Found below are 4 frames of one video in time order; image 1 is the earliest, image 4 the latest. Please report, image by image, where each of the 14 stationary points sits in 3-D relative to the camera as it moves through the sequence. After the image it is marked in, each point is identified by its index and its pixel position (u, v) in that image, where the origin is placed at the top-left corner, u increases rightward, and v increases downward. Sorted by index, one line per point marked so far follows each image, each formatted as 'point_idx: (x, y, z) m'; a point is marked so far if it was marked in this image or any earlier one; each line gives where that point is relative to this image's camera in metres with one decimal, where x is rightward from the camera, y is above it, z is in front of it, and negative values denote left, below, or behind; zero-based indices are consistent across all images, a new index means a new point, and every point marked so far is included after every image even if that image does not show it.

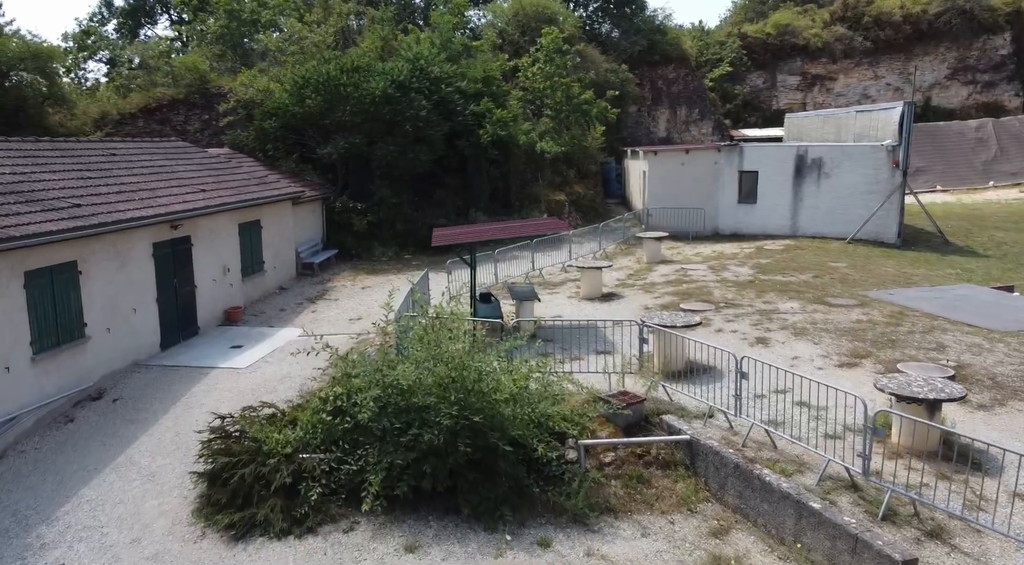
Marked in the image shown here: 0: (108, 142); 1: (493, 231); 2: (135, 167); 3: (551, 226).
0: (-9.0, +3.1, +16.4) m
1: (-0.4, +0.8, +13.3) m
2: (-7.9, +2.4, +15.4) m
3: (+0.7, +1.0, +14.0) m
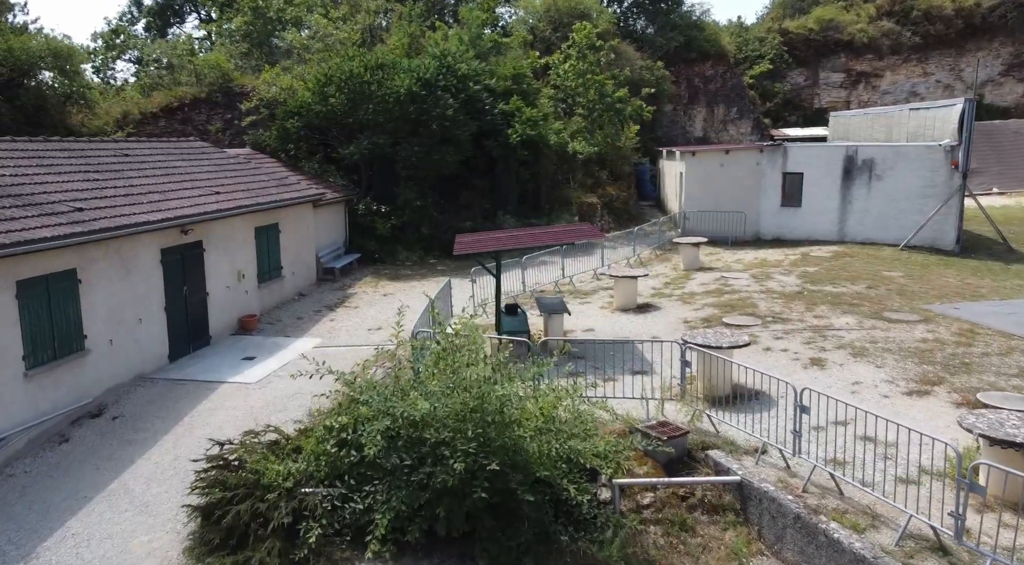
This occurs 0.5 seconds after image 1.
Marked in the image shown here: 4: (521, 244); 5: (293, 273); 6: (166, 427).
0: (-8.4, +3.0, +15.8) m
1: (+0.1, +0.6, +12.3) m
2: (-7.3, +2.3, +14.8) m
3: (+1.2, +0.9, +13.0) m
4: (+0.1, +0.6, +12.2) m
5: (-5.2, +0.2, +17.7) m
6: (-4.9, -2.1, +10.6) m
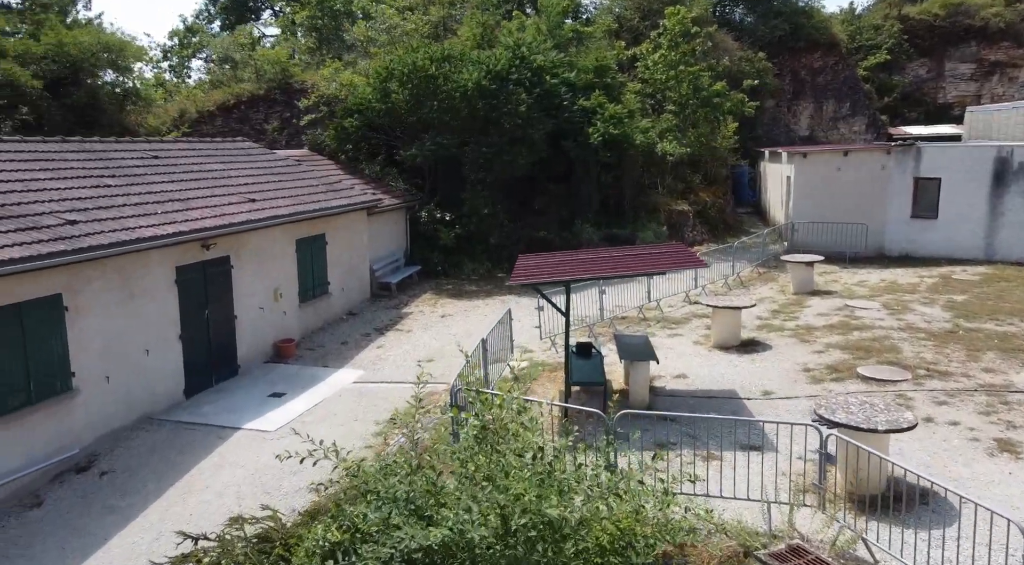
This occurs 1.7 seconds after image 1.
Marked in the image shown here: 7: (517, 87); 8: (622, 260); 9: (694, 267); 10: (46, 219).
0: (-6.9, +2.7, +14.3) m
1: (+1.1, +0.2, +9.9) m
2: (-5.9, +2.0, +13.1) m
3: (+2.3, +0.4, +10.4) m
4: (+1.1, +0.1, +9.8) m
5: (-3.6, -0.2, +15.8) m
6: (-4.2, -2.4, +8.7) m
7: (+0.1, +5.1, +19.4) m
8: (+1.6, +0.3, +10.3) m
9: (+2.5, +0.3, +10.3) m
10: (-5.9, +0.8, +9.3) m
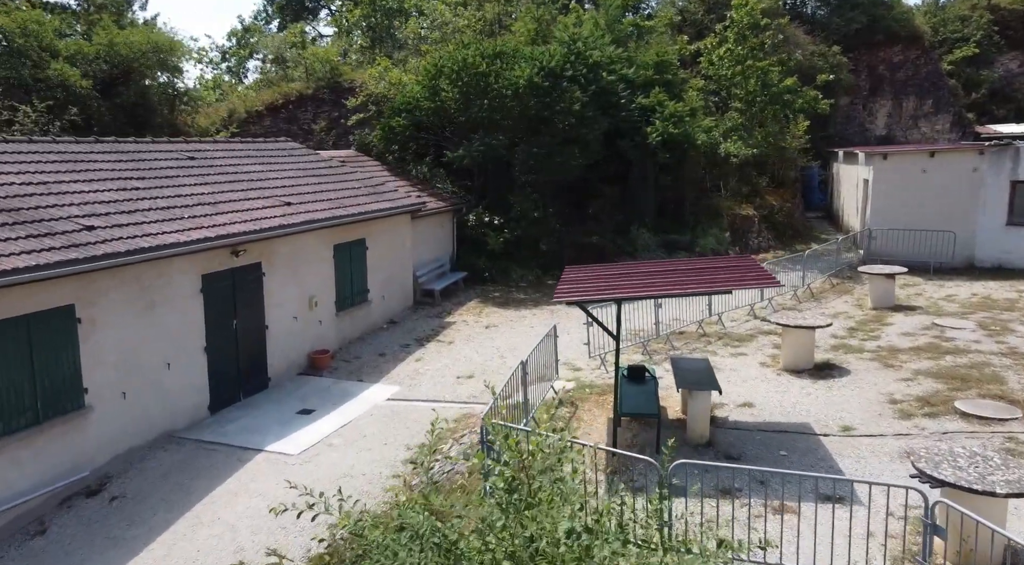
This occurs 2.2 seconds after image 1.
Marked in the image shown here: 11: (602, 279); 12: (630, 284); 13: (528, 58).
0: (-6.0, +2.6, +13.8) m
1: (+1.6, 0.0, +8.8) m
2: (-5.1, +1.8, +12.6) m
3: (+2.9, +0.2, +9.3) m
4: (+1.6, -0.1, +8.7) m
5: (-2.6, -0.3, +15.0) m
6: (-3.7, -2.6, +8.0) m
7: (+1.5, +4.9, +18.4) m
8: (+2.1, +0.1, +9.2) m
9: (+3.1, +0.1, +9.1) m
10: (-5.3, +0.7, +8.8) m
11: (+1.2, +0.1, +9.4) m
12: (+1.5, 0.0, +9.0) m
13: (+0.4, +5.6, +18.5) m
